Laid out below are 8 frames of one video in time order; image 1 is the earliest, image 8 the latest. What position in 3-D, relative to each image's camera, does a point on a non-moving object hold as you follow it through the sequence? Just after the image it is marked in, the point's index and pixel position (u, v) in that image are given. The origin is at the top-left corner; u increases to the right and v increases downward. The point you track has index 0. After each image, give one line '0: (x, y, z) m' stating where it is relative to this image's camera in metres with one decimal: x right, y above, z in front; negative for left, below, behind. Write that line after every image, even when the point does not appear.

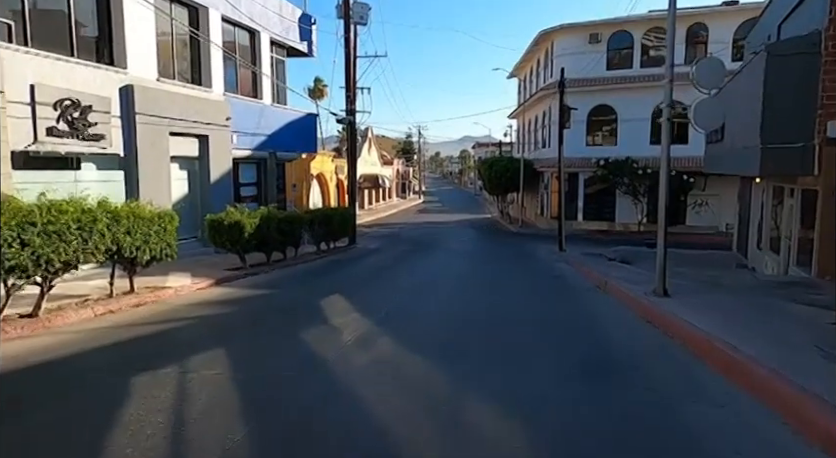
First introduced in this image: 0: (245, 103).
0: (-6.2, +4.5, +17.8) m
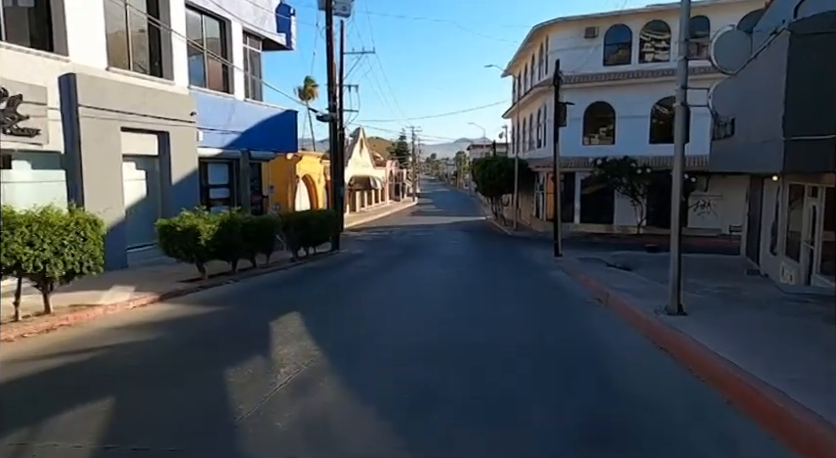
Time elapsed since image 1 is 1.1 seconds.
0: (-6.8, +4.4, +16.4) m
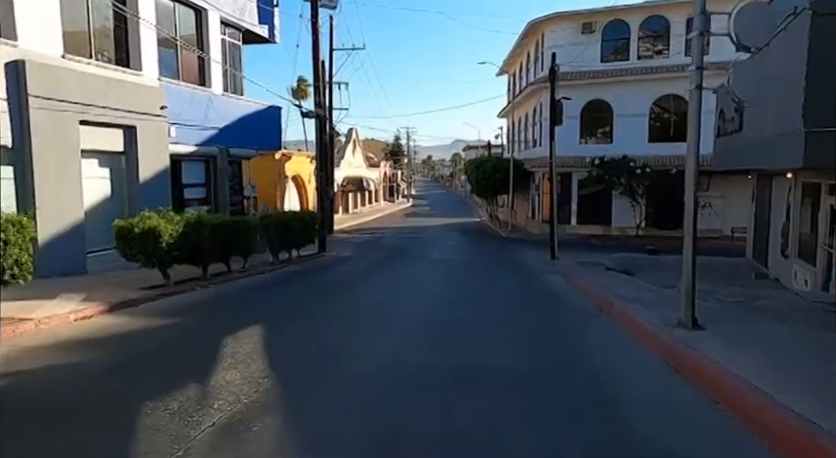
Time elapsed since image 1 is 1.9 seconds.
0: (-7.1, +4.3, +15.3) m
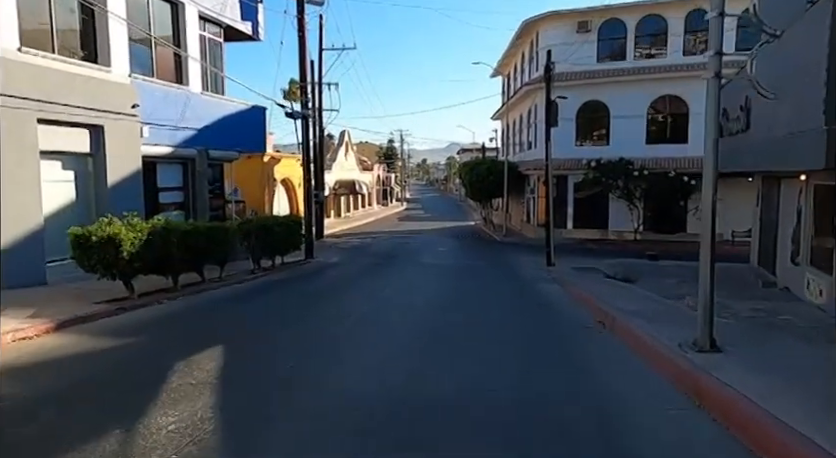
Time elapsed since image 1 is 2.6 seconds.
0: (-7.5, +4.1, +14.5) m
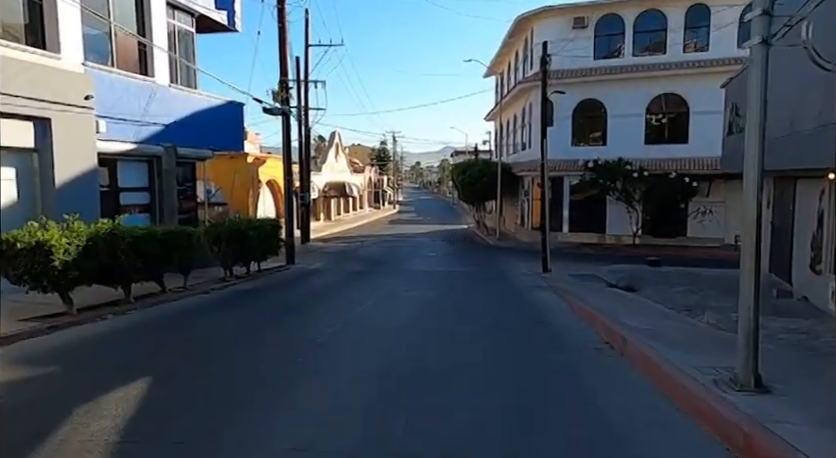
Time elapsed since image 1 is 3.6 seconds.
0: (-7.9, +4.0, +13.2) m
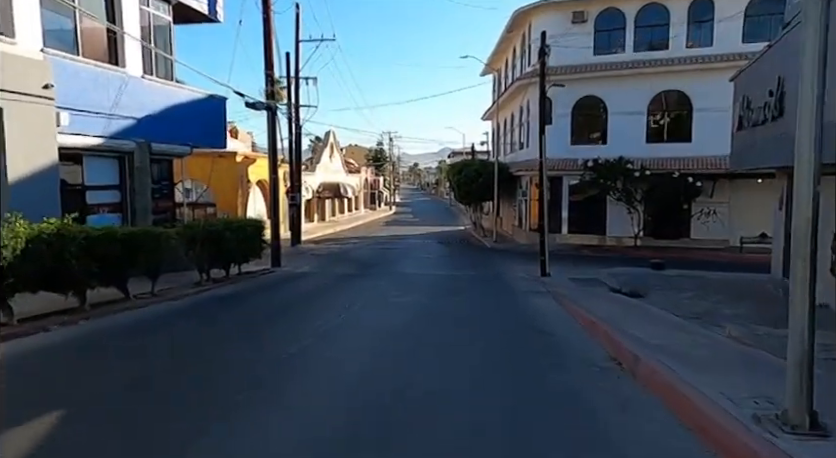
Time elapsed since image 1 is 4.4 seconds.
0: (-8.1, +4.0, +12.2) m
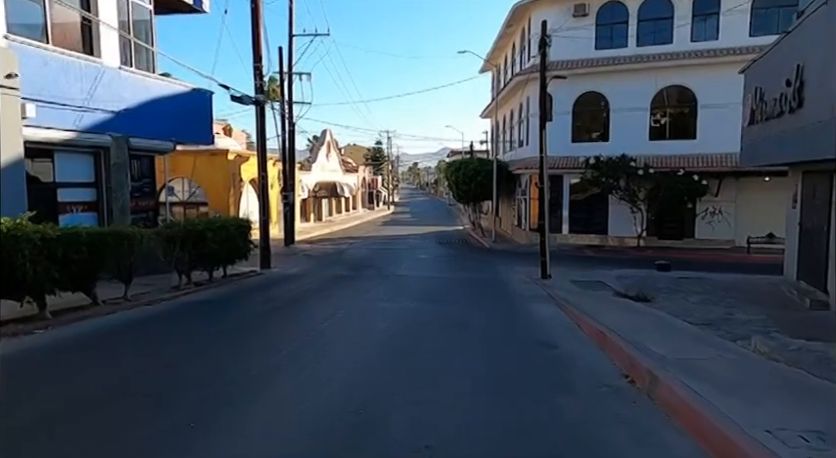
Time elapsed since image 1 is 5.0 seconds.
0: (-8.3, +4.0, +11.5) m
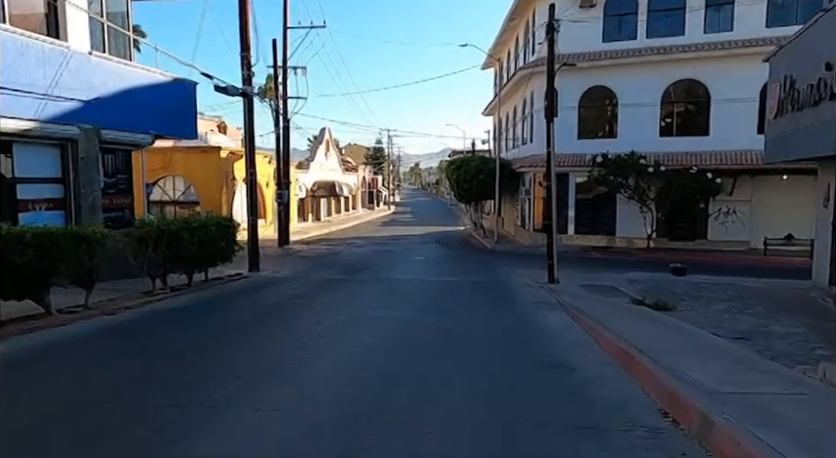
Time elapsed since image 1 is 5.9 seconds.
0: (-8.4, +4.0, +10.4) m
